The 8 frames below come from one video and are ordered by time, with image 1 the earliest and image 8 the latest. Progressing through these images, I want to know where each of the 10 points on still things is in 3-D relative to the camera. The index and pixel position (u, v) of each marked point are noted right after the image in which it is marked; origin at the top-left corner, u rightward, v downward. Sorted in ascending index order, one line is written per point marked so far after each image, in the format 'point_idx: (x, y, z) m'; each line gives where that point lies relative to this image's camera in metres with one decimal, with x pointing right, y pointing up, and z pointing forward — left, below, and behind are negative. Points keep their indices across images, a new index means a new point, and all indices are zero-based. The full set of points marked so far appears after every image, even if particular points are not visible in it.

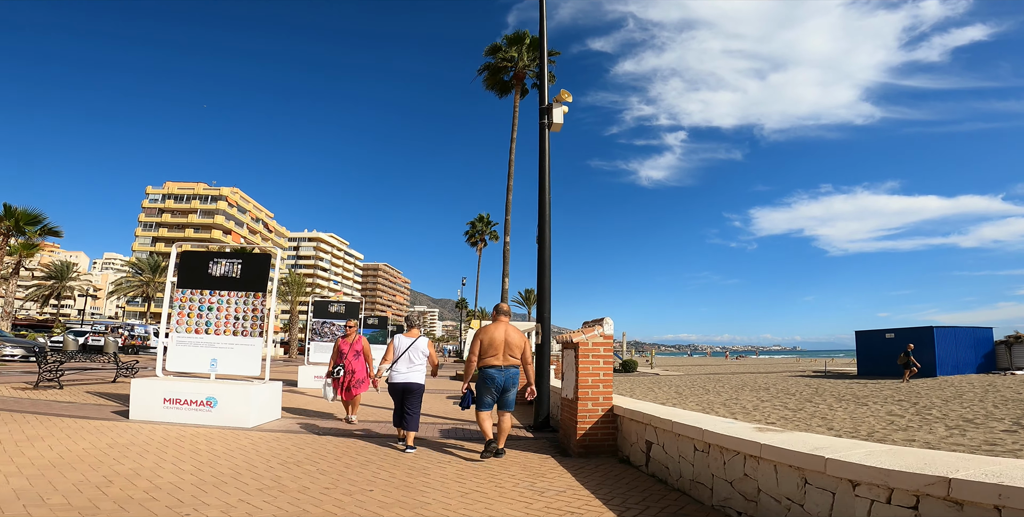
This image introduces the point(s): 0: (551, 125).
0: (+0.8, +2.6, +10.5) m
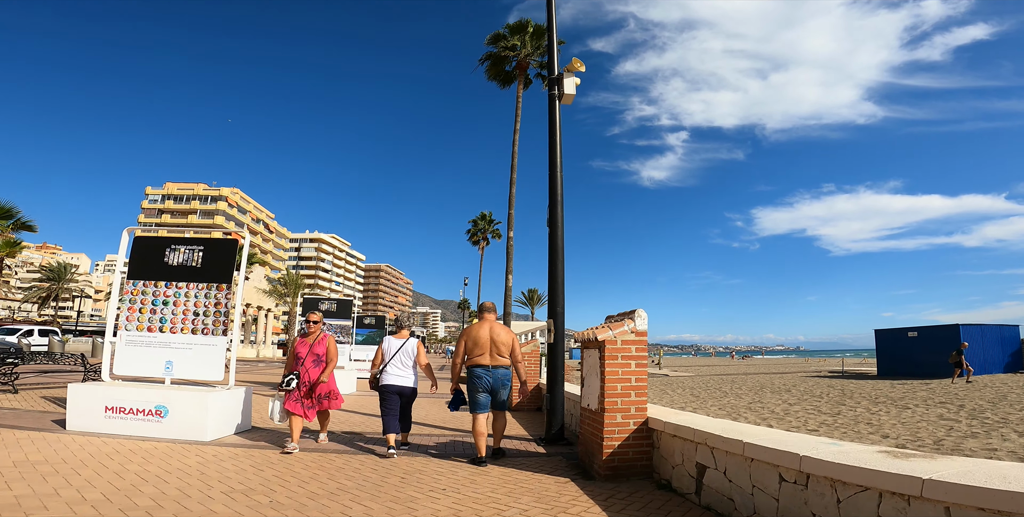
0: (+0.9, +2.8, +9.3) m
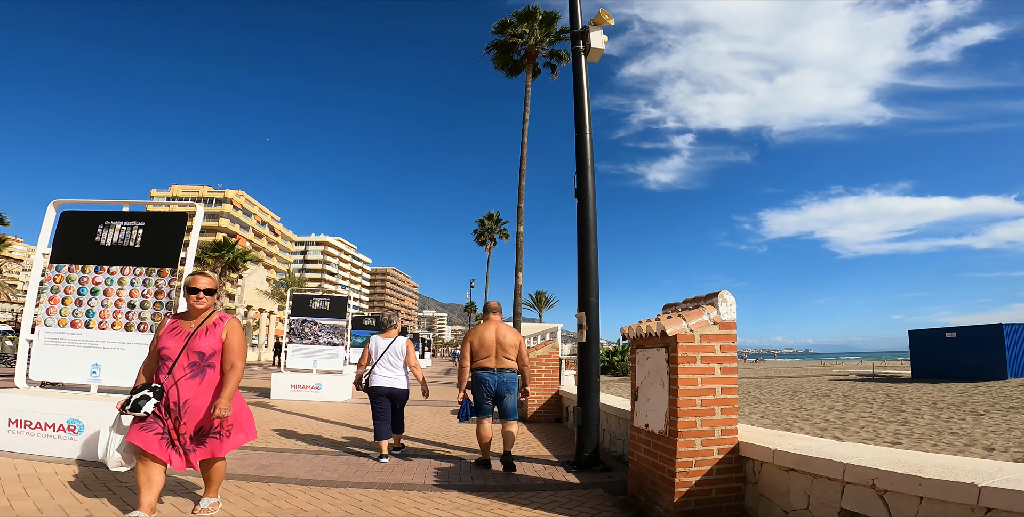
0: (+1.1, +3.0, +7.9) m
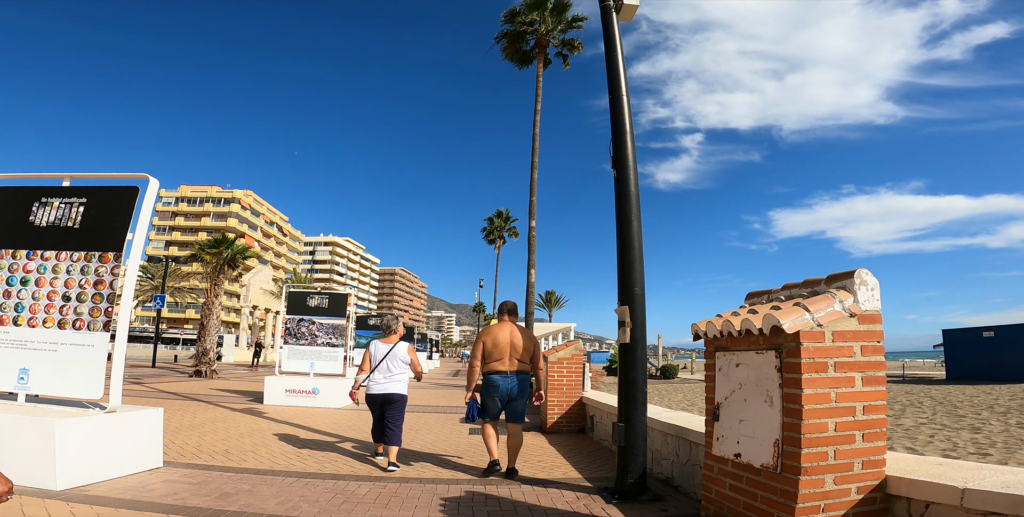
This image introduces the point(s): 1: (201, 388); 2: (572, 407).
0: (+1.3, +3.2, +6.9) m
1: (-7.7, -3.2, +13.5) m
2: (+0.9, -2.2, +7.9) m
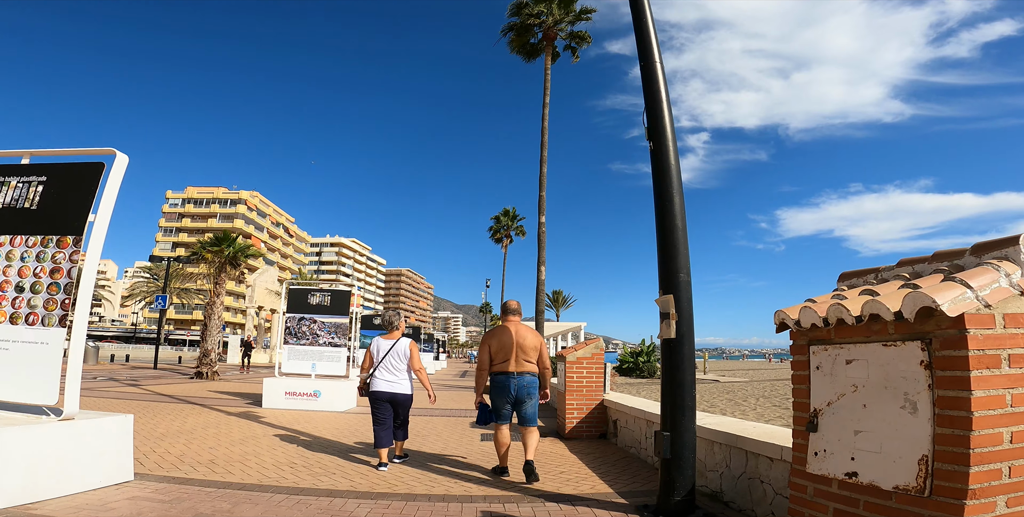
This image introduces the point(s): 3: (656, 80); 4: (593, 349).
0: (+1.5, +3.3, +6.2) m
1: (-7.5, -3.1, +13.0) m
2: (+1.1, -2.0, +7.3) m
3: (+1.1, +1.4, +4.2) m
4: (+1.1, -1.2, +7.4) m
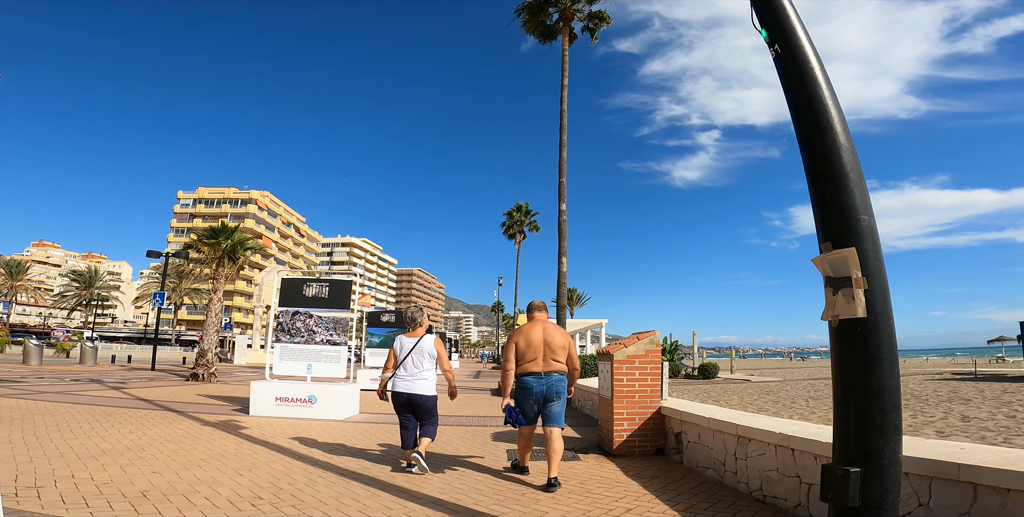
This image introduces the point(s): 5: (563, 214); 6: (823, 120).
0: (+1.8, +3.6, +4.8) m
1: (-7.0, -2.9, +11.7) m
2: (+1.5, -1.7, +5.8) m
3: (+1.4, +1.6, +2.7) m
4: (+1.5, -0.9, +5.9) m
5: (+1.6, +1.4, +17.3) m
6: (+1.4, +0.7, +2.4) m
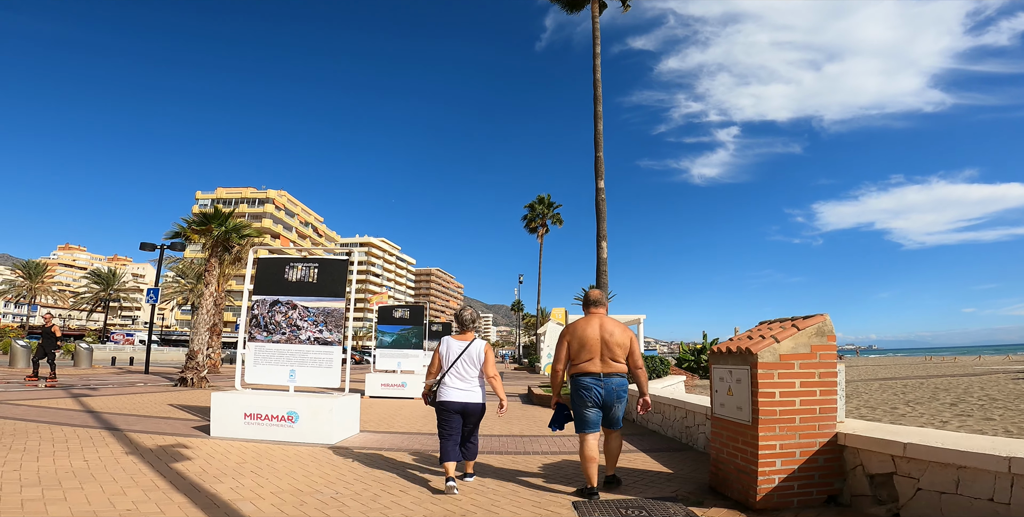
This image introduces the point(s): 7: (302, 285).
0: (+2.2, +4.0, +2.4) m
1: (-6.3, -2.6, +9.6) m
2: (+1.9, -1.3, +3.5) m
3: (+1.8, +2.1, +0.4) m
4: (+1.9, -0.5, +3.6) m
5: (+2.5, +1.8, +15.0) m
6: (+1.7, +1.1, 0.0) m
7: (-2.8, -0.3, +7.2) m
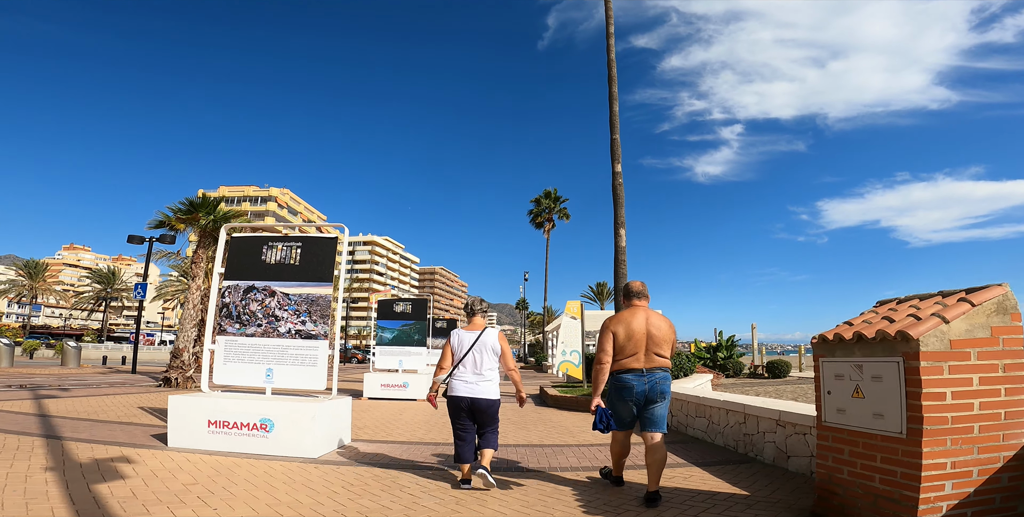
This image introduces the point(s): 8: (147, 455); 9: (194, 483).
0: (+2.3, +4.2, +1.3) m
1: (-6.1, -2.3, +8.5) m
2: (+2.1, -1.1, +2.4) m
3: (+1.9, +2.3, -0.8) m
4: (+2.1, -0.3, +2.4) m
5: (+2.7, +2.1, +13.8) m
6: (+1.9, +1.3, -1.1) m
7: (-2.6, -0.1, +6.1) m
8: (-3.2, -1.8, +4.8) m
9: (-2.4, -1.8, +4.0) m
